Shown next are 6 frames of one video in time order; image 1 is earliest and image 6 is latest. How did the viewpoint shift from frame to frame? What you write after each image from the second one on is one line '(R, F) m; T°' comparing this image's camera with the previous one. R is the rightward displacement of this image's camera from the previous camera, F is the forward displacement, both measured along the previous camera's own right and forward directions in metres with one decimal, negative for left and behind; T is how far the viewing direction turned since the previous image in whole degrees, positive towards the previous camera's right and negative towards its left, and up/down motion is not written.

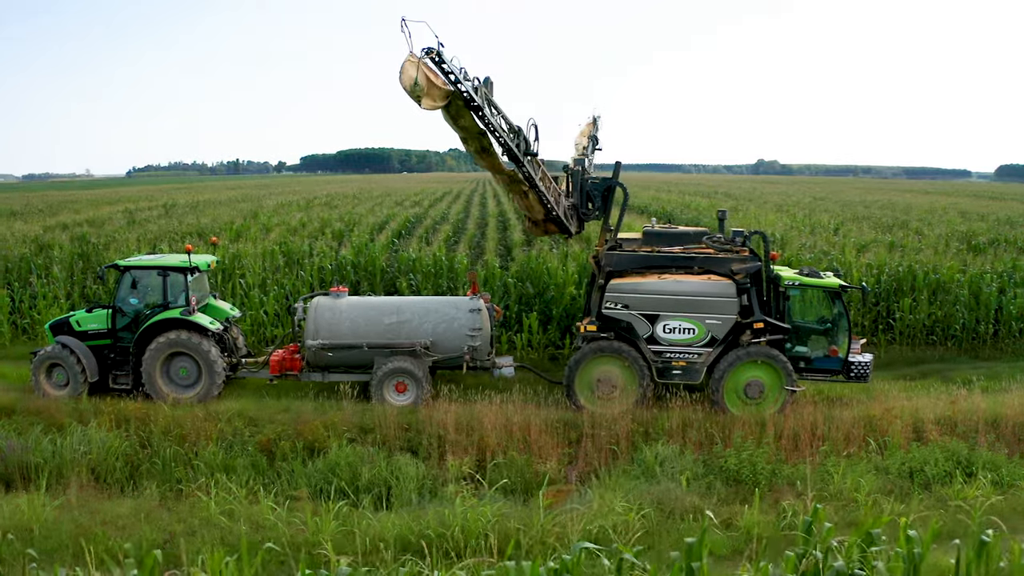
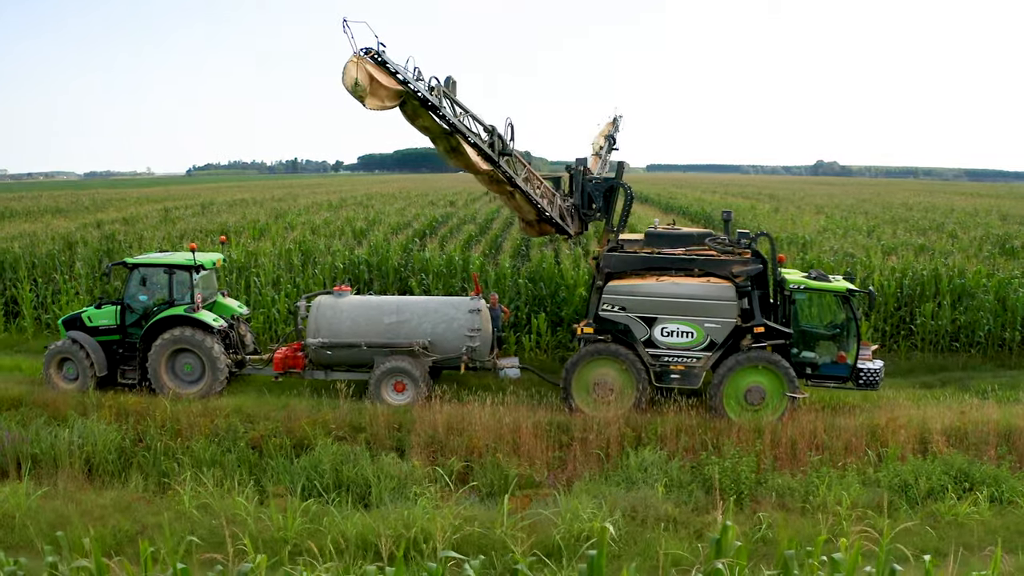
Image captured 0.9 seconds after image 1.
(+0.6, +0.1) m; -3°
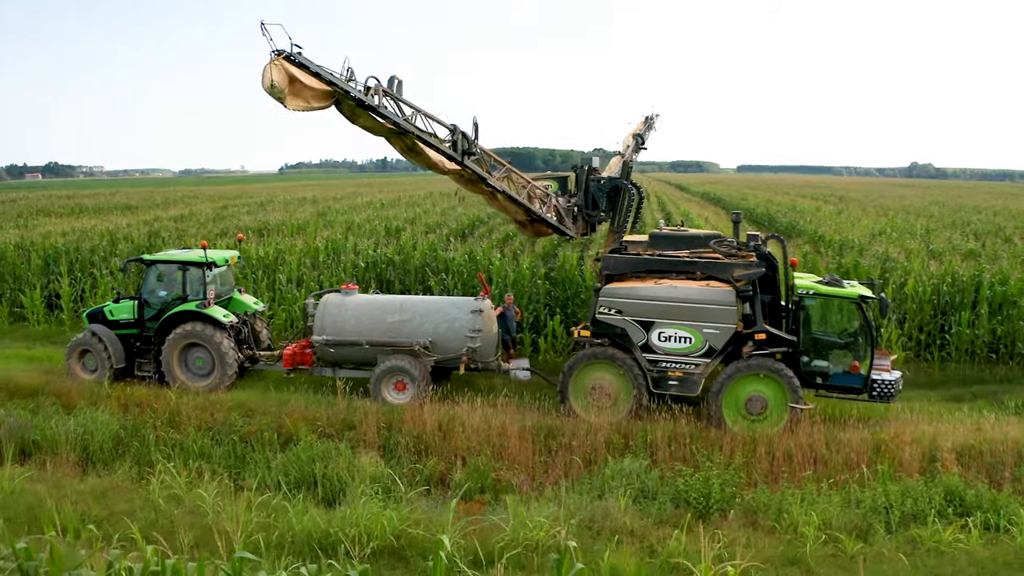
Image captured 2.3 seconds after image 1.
(+0.9, +0.2) m; -5°
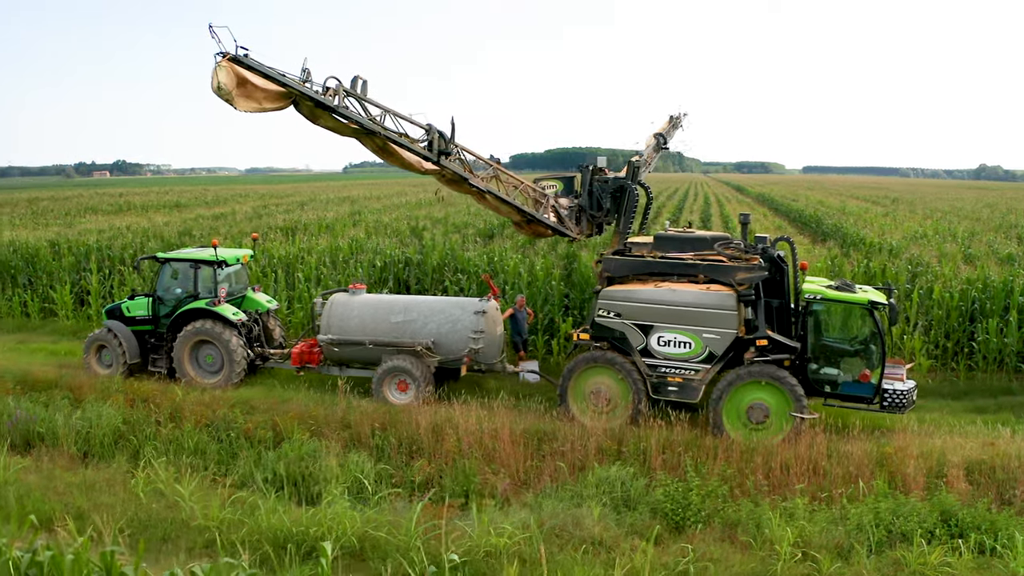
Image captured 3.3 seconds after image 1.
(+0.6, +0.1) m; -4°
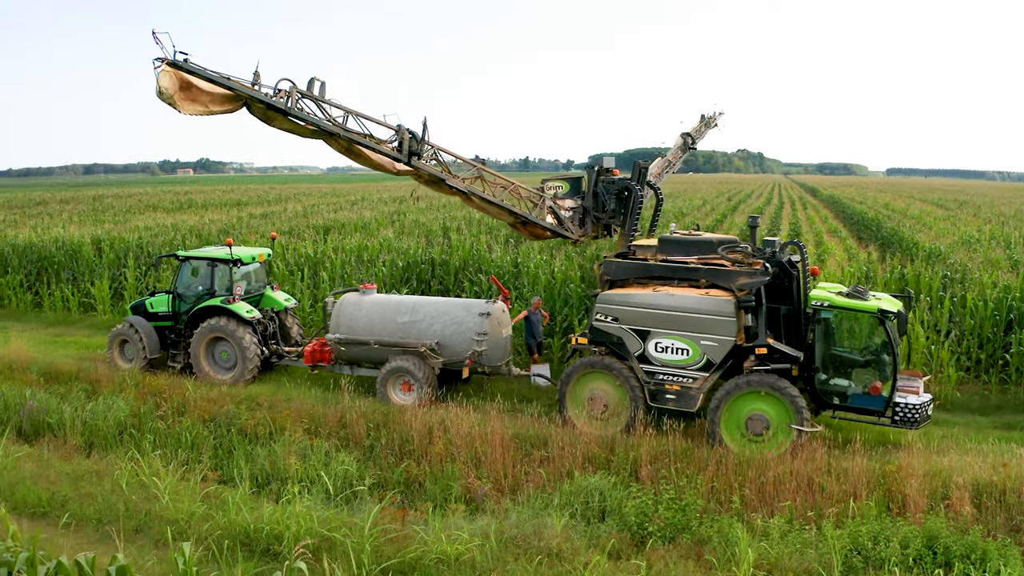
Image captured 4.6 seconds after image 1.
(+0.8, +0.1) m; -5°
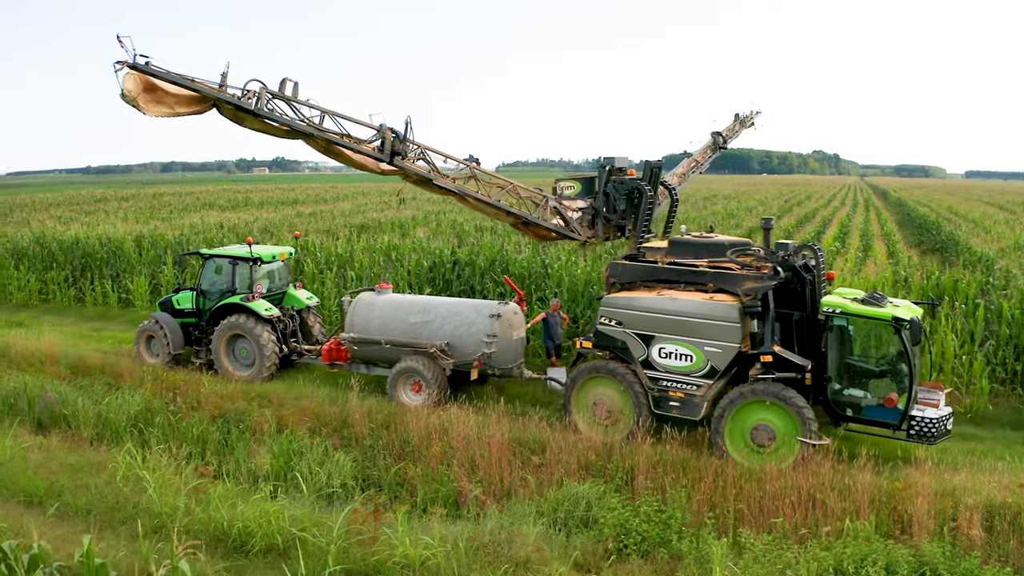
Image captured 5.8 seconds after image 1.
(+0.6, +0.1) m; -5°
